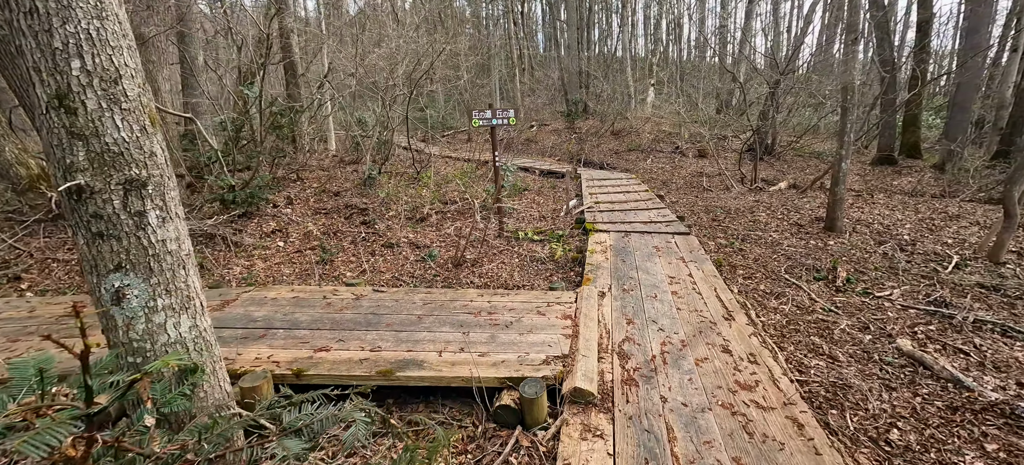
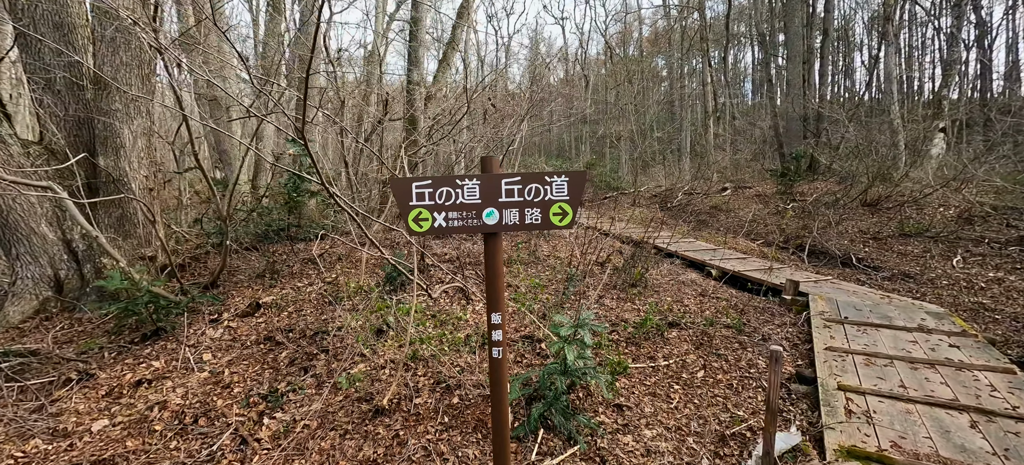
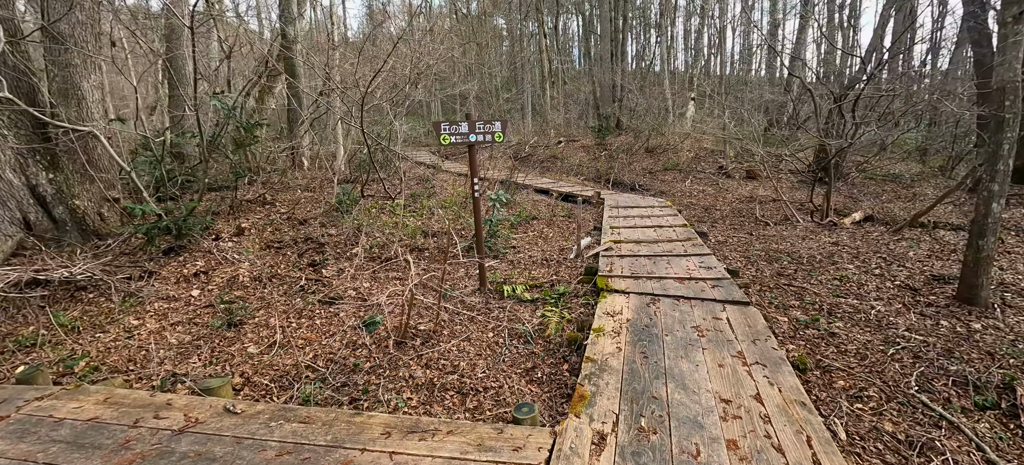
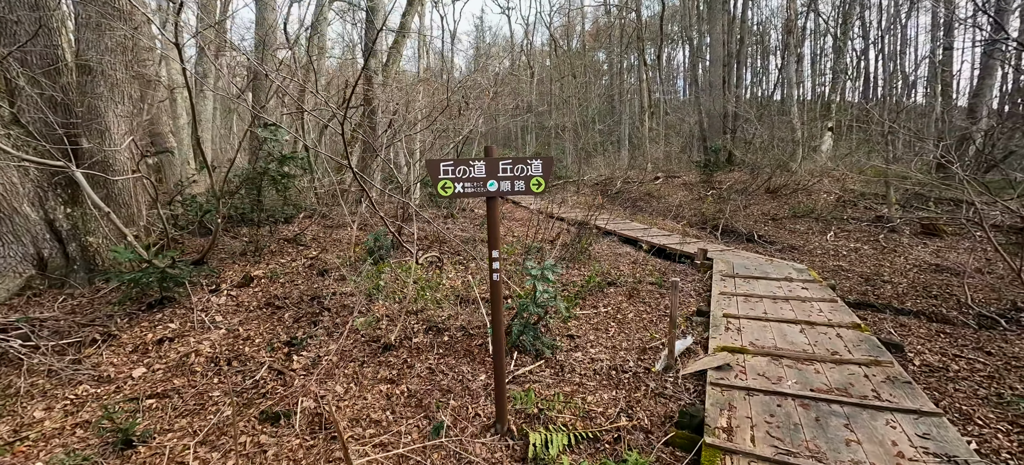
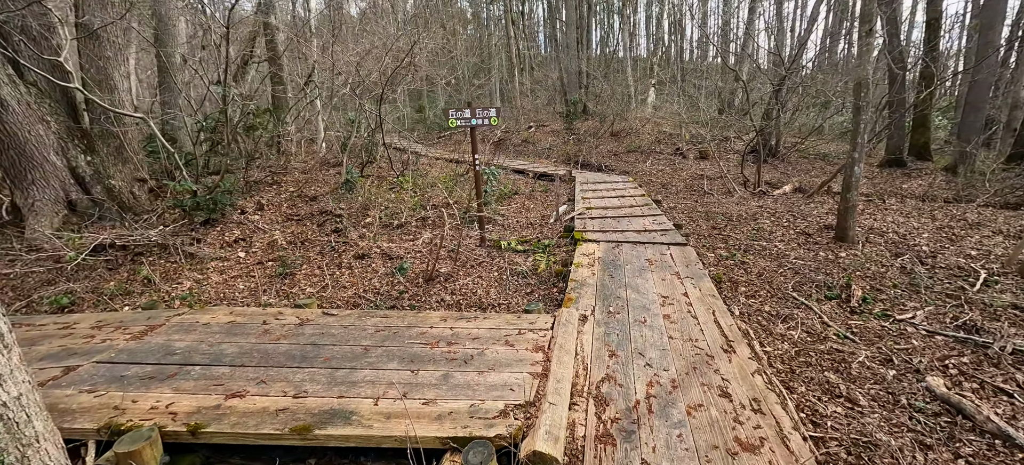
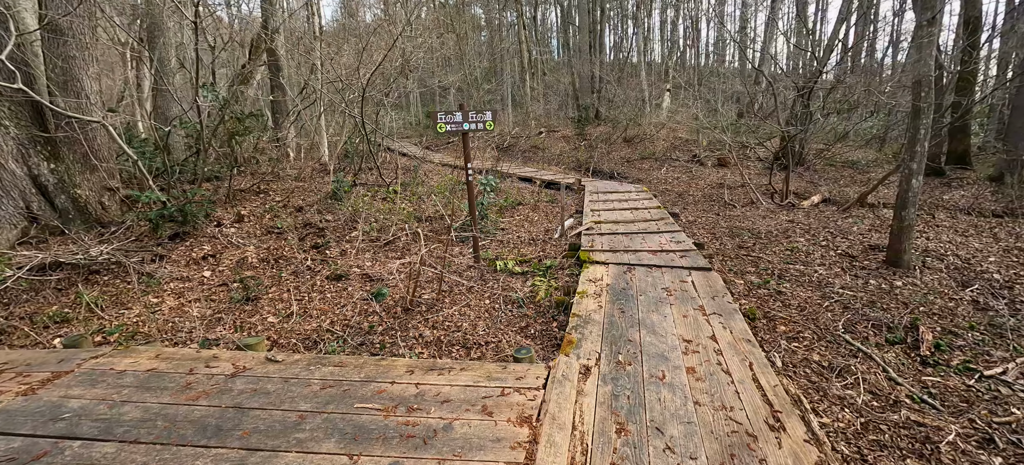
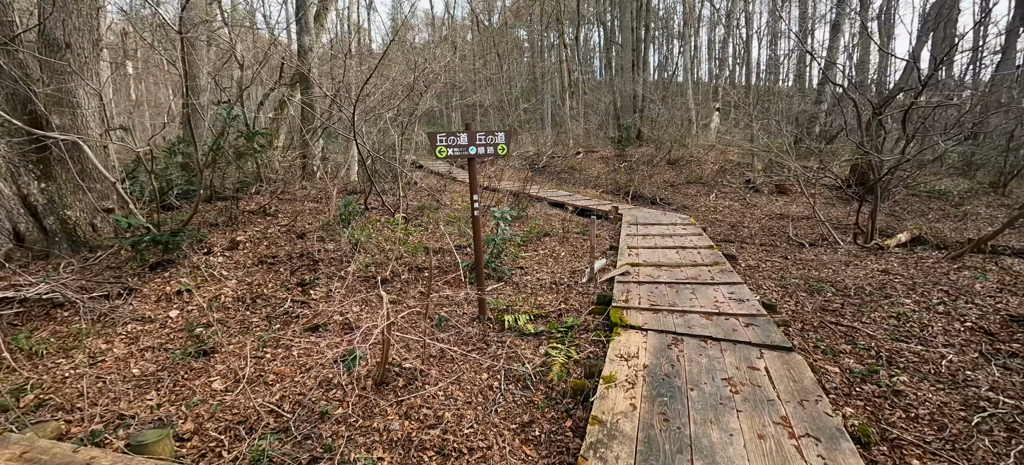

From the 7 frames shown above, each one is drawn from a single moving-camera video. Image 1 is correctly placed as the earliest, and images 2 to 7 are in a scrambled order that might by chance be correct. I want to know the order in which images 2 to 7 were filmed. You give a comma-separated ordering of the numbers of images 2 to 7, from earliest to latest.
5, 6, 3, 7, 4, 2
